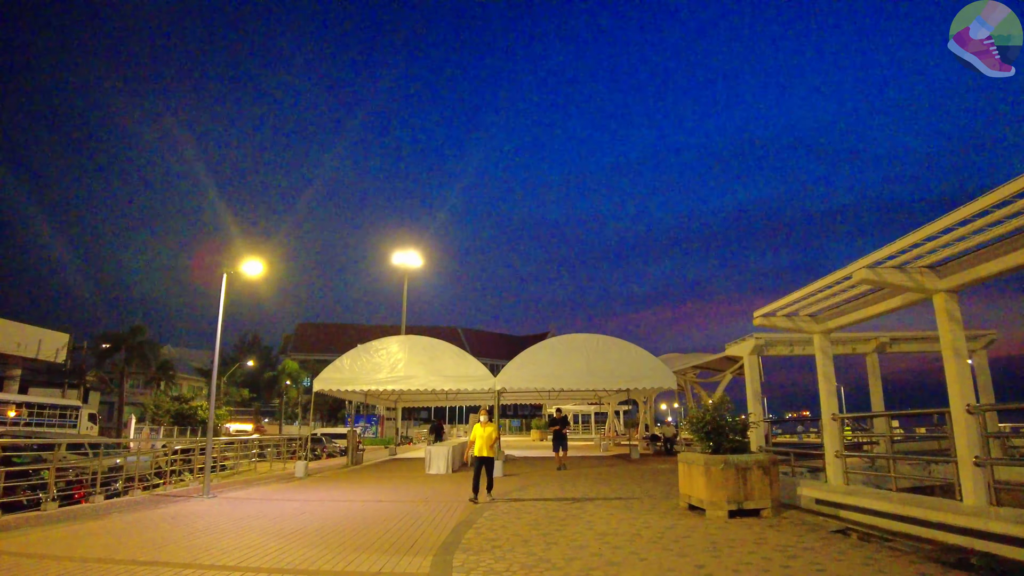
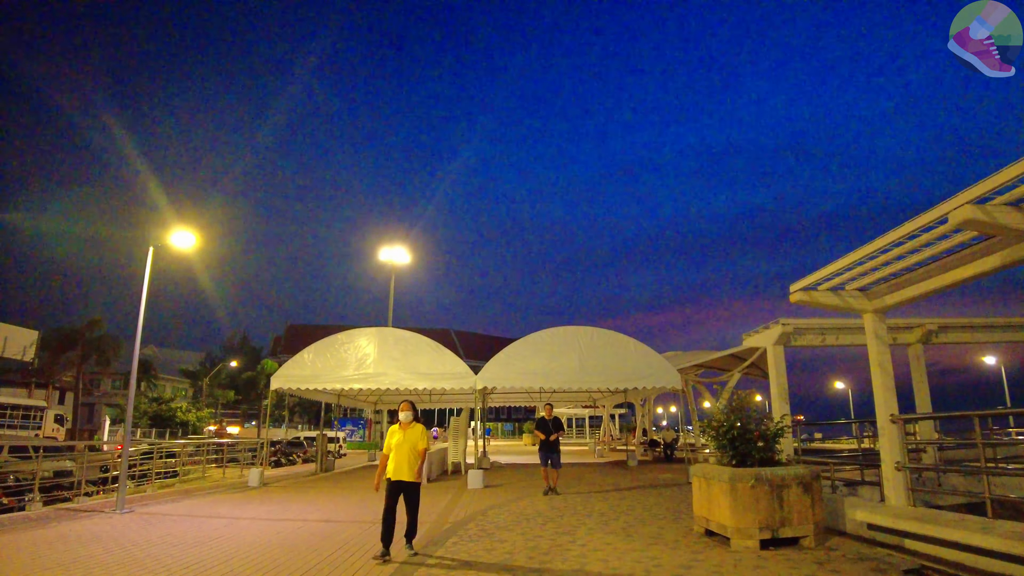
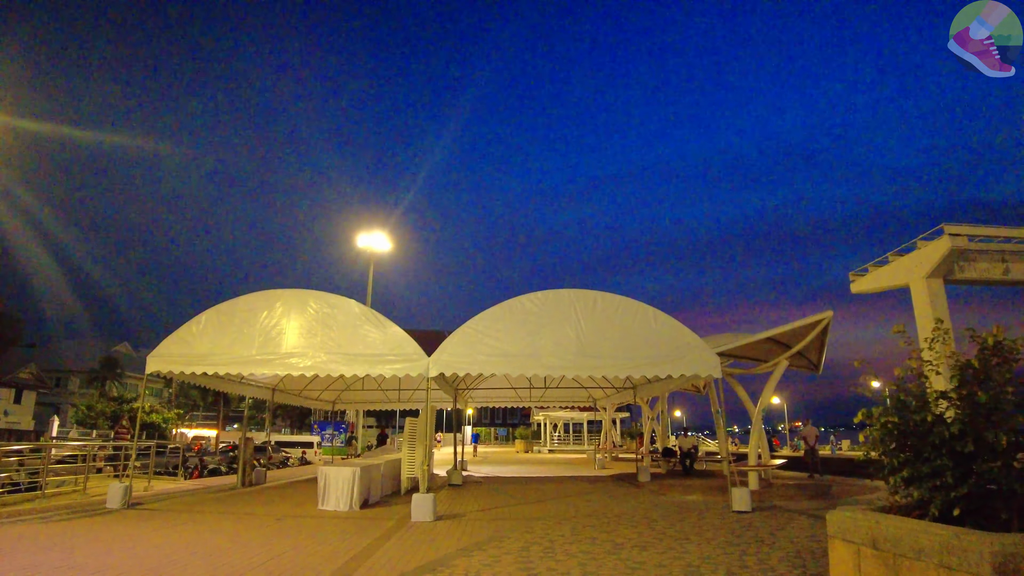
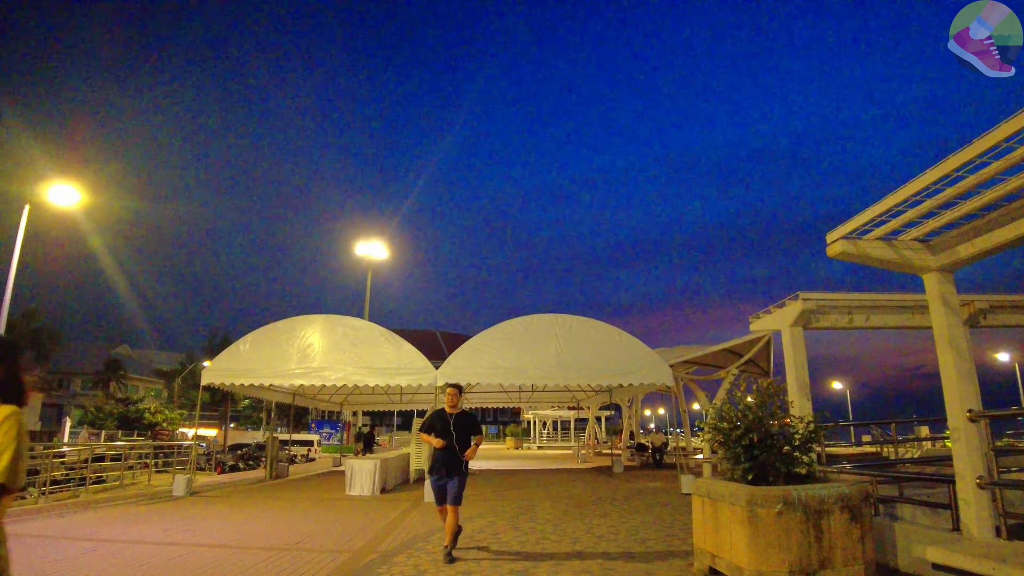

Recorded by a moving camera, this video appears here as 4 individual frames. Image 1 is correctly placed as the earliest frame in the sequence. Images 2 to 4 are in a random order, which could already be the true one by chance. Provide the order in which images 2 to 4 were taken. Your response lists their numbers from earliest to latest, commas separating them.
2, 4, 3
